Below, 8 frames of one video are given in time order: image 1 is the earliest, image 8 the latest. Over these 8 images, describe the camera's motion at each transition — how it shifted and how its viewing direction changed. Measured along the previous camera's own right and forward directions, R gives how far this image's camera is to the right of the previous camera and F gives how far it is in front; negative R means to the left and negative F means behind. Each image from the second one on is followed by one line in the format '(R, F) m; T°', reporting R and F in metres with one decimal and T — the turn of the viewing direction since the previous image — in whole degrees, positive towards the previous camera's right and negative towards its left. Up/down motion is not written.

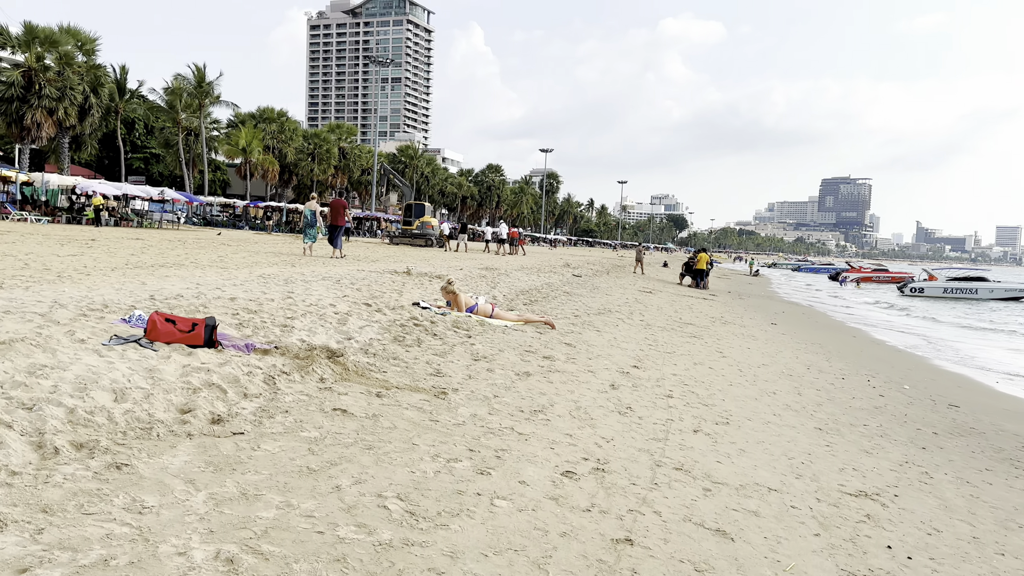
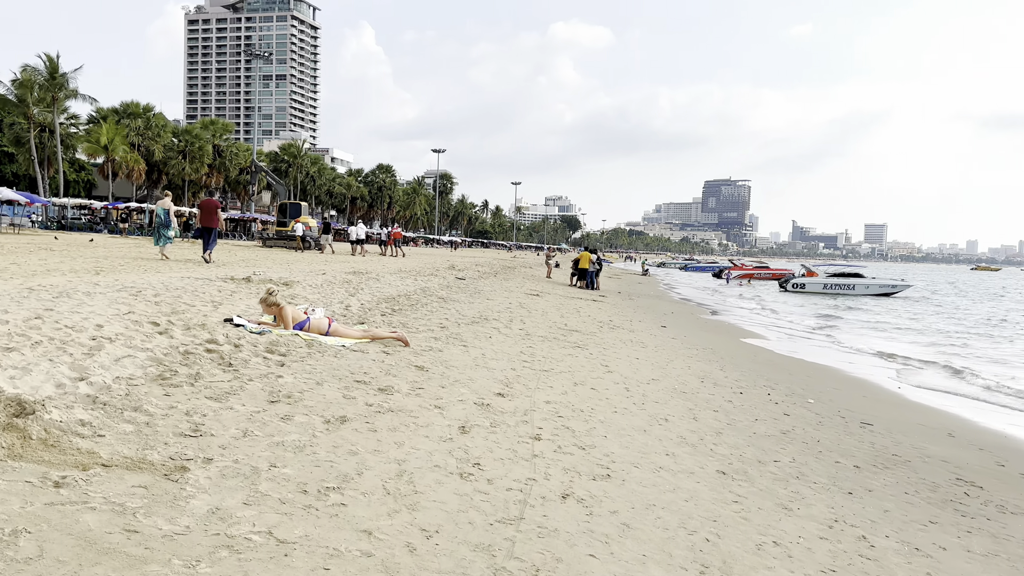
(+0.6, +1.8) m; +7°
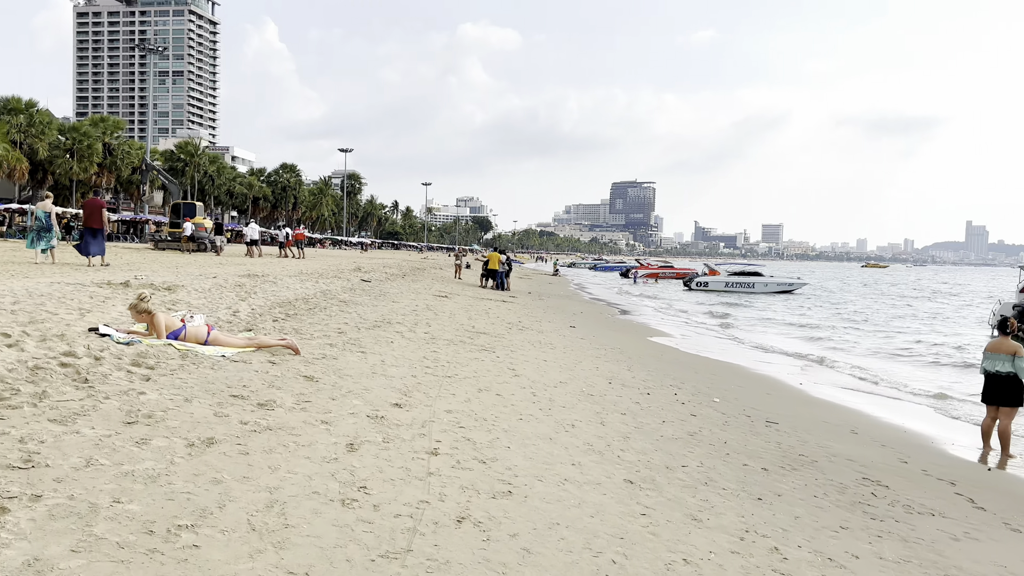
(+0.1, +0.4) m; +6°
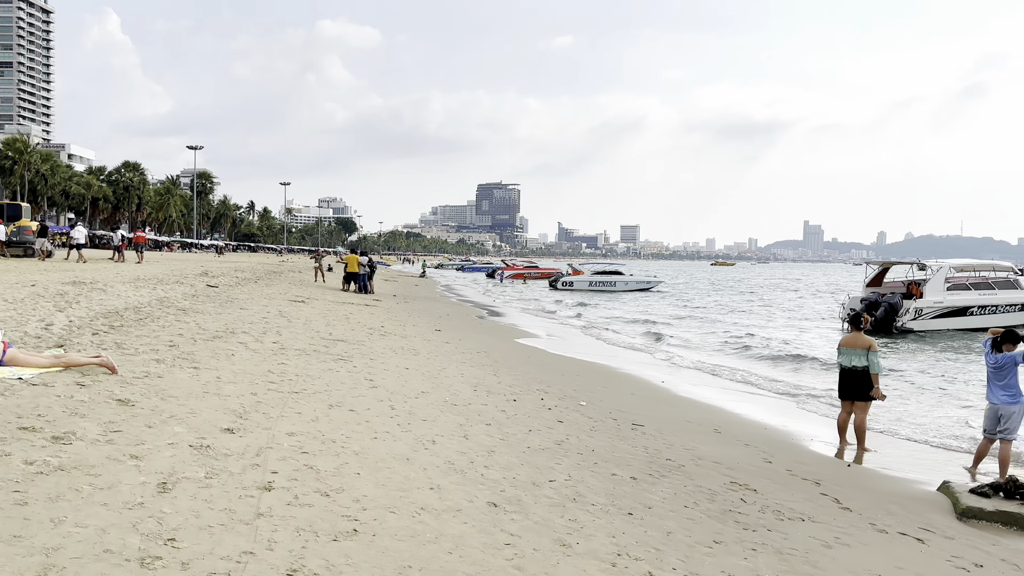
(+0.1, +0.5) m; +9°
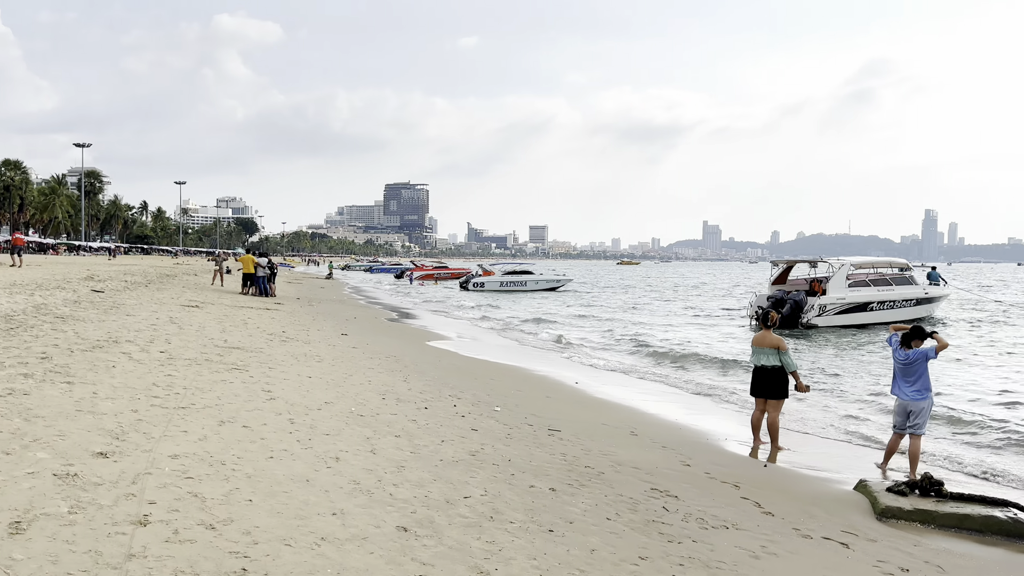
(0.0, +0.4) m; +6°
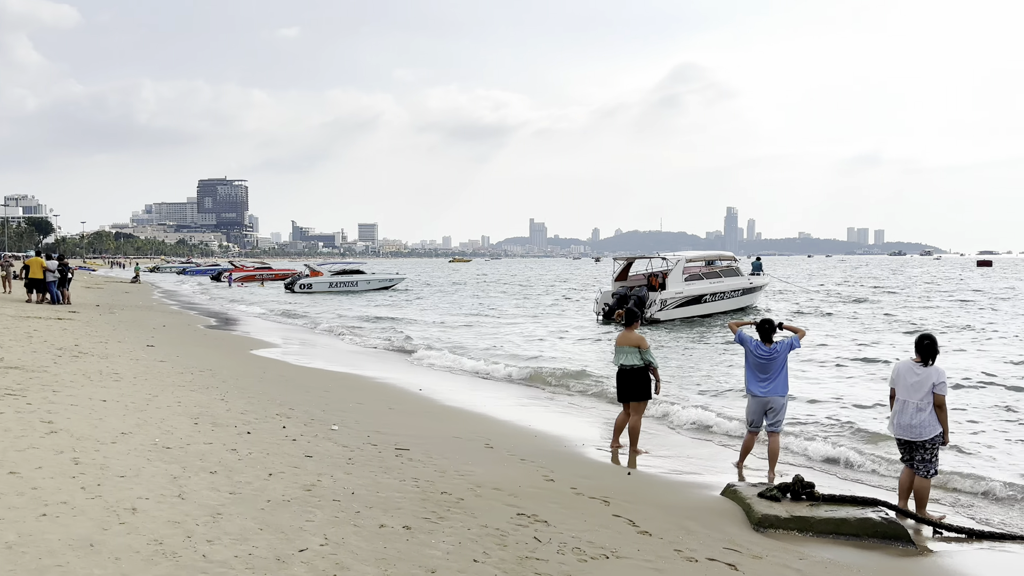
(-0.1, +0.8) m; +12°
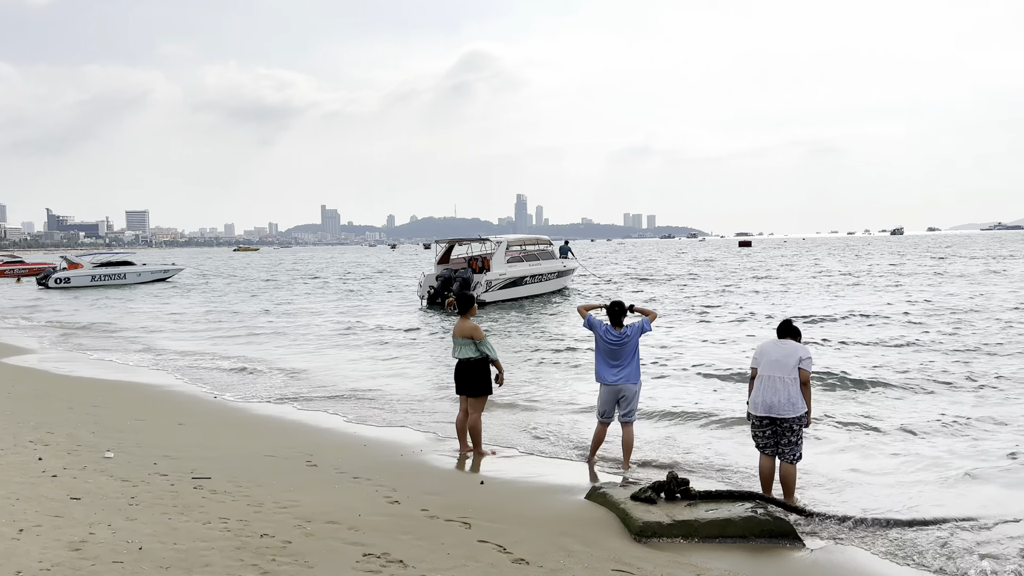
(-0.2, +1.0) m; +14°
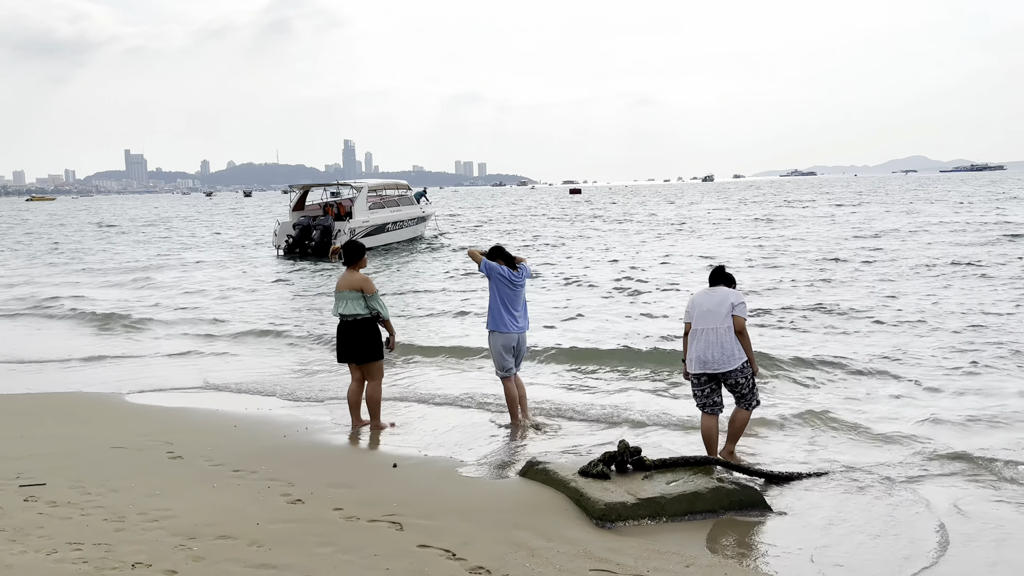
(-0.5, +0.9) m; +12°
